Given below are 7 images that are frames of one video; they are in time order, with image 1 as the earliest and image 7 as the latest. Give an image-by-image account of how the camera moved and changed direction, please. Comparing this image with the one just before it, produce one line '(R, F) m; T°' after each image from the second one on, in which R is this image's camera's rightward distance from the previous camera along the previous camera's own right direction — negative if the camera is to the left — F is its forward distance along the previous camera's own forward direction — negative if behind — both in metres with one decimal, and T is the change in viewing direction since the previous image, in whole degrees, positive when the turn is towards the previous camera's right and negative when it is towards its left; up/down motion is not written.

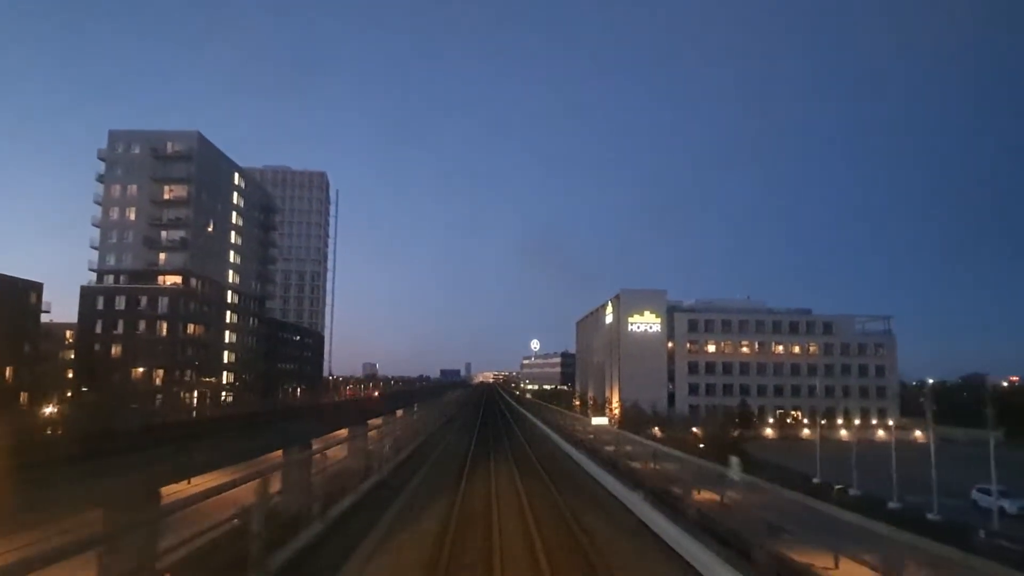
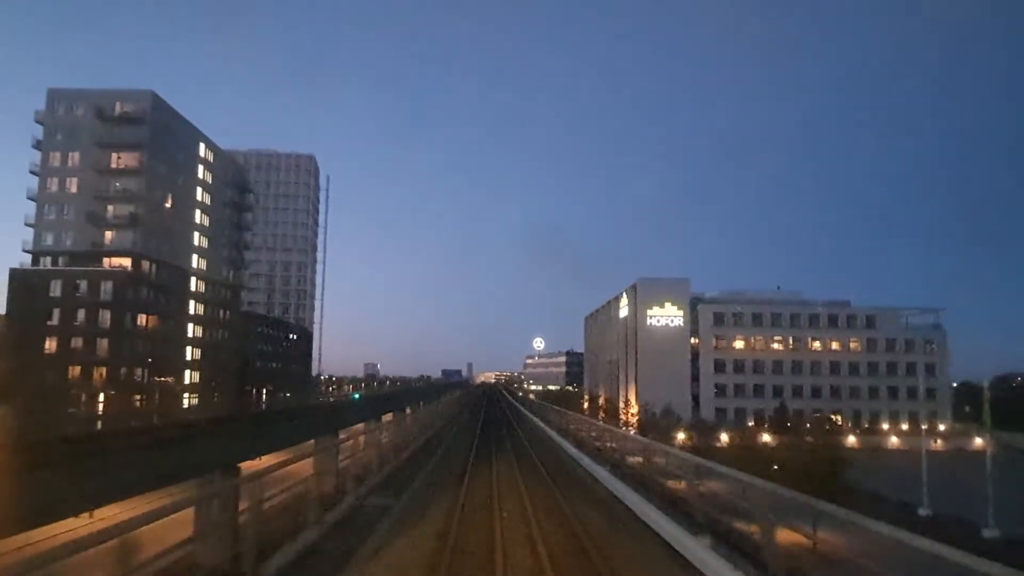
(-0.1, +2.3) m; 0°
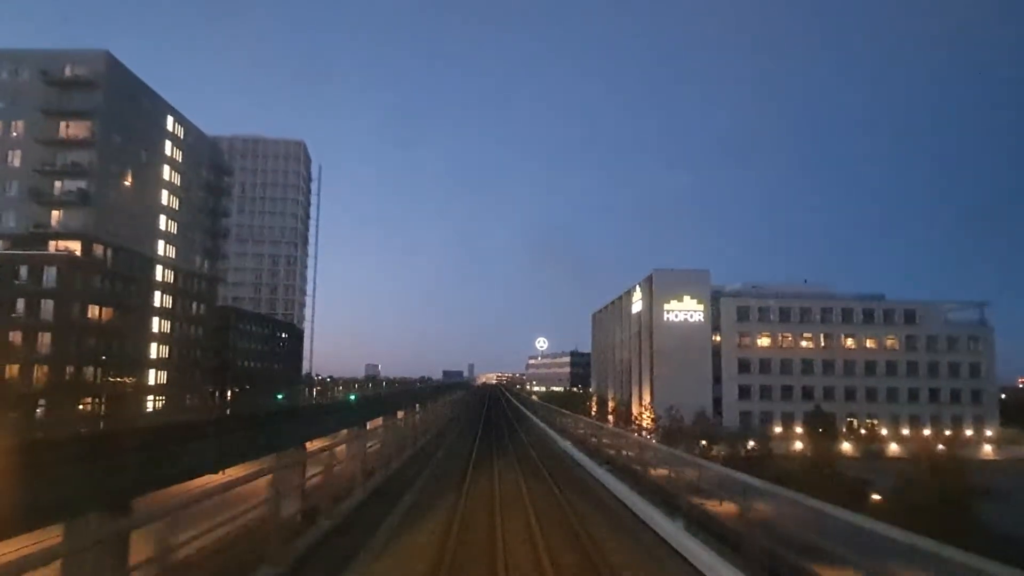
(0.0, +1.7) m; 0°
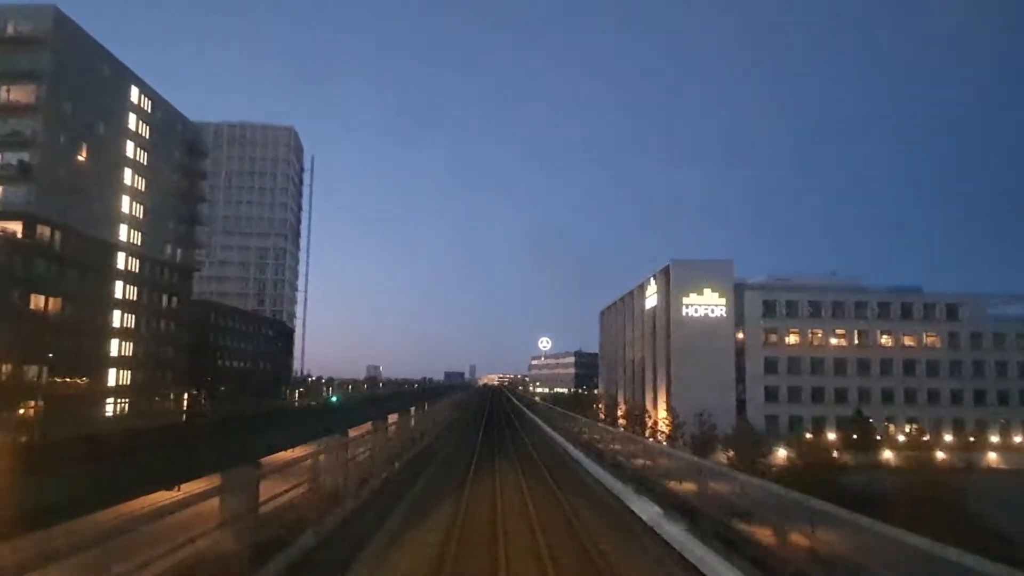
(0.0, +1.5) m; 0°
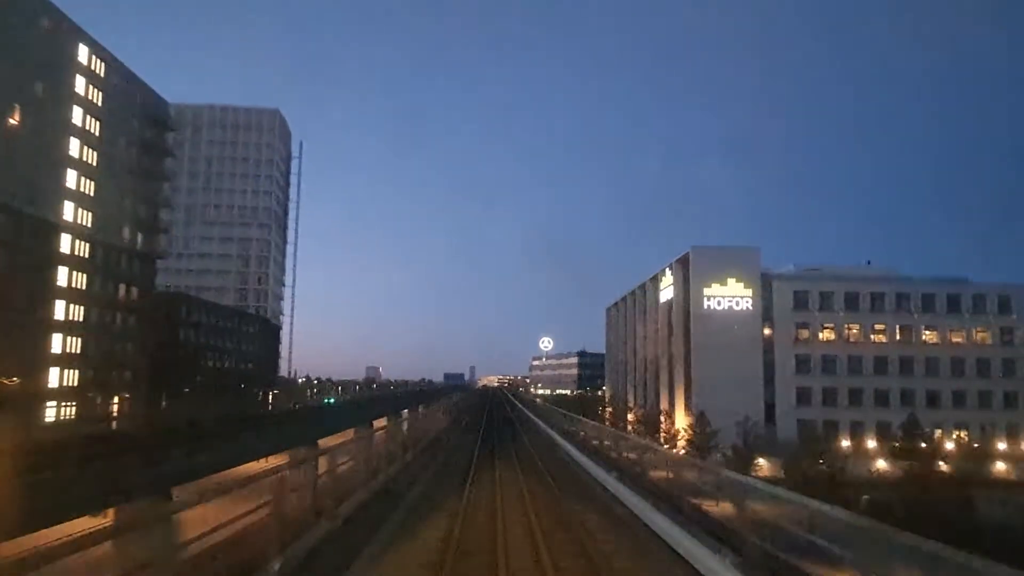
(0.0, +1.6) m; 0°
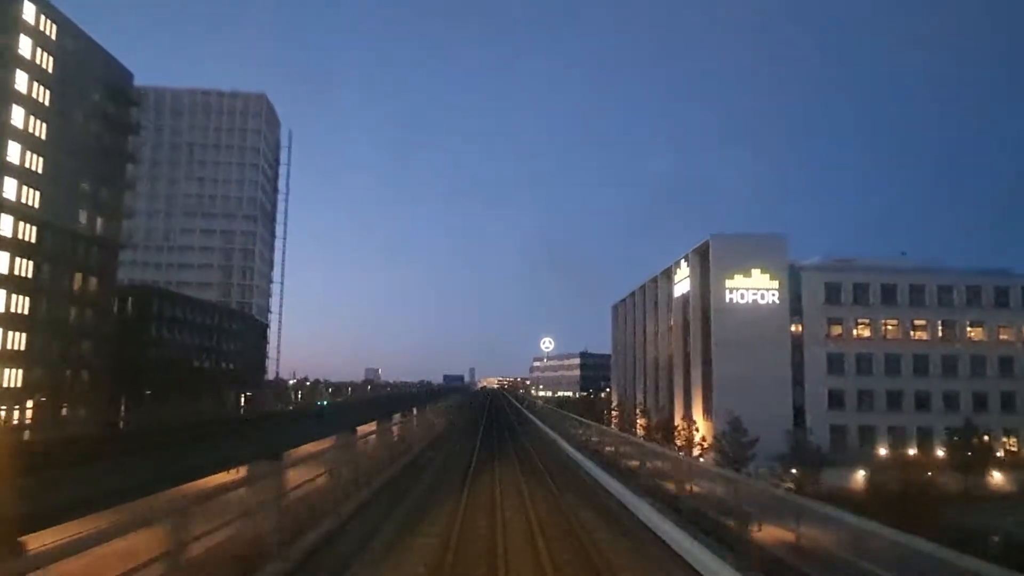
(0.0, +1.3) m; 0°
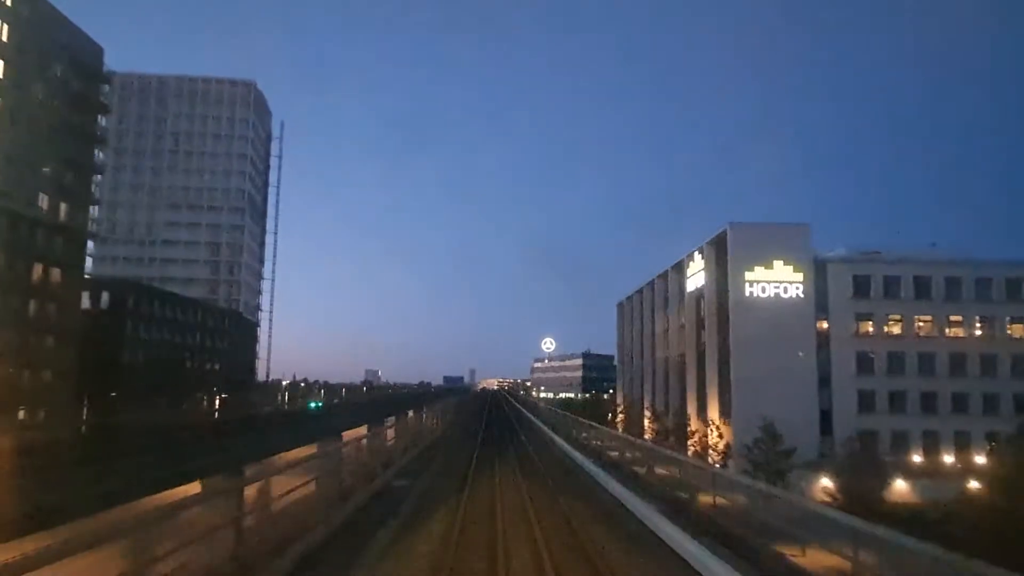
(0.0, +1.0) m; 0°
